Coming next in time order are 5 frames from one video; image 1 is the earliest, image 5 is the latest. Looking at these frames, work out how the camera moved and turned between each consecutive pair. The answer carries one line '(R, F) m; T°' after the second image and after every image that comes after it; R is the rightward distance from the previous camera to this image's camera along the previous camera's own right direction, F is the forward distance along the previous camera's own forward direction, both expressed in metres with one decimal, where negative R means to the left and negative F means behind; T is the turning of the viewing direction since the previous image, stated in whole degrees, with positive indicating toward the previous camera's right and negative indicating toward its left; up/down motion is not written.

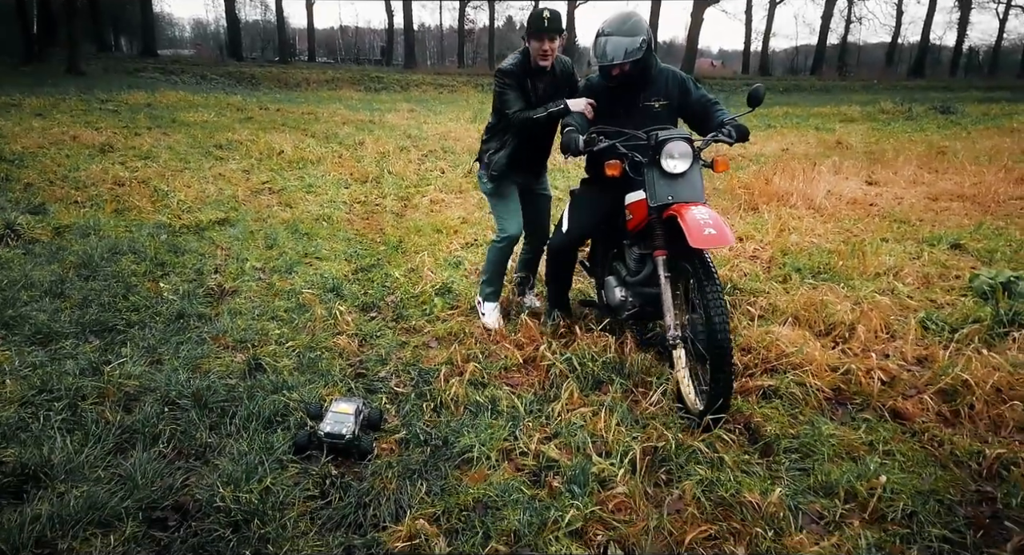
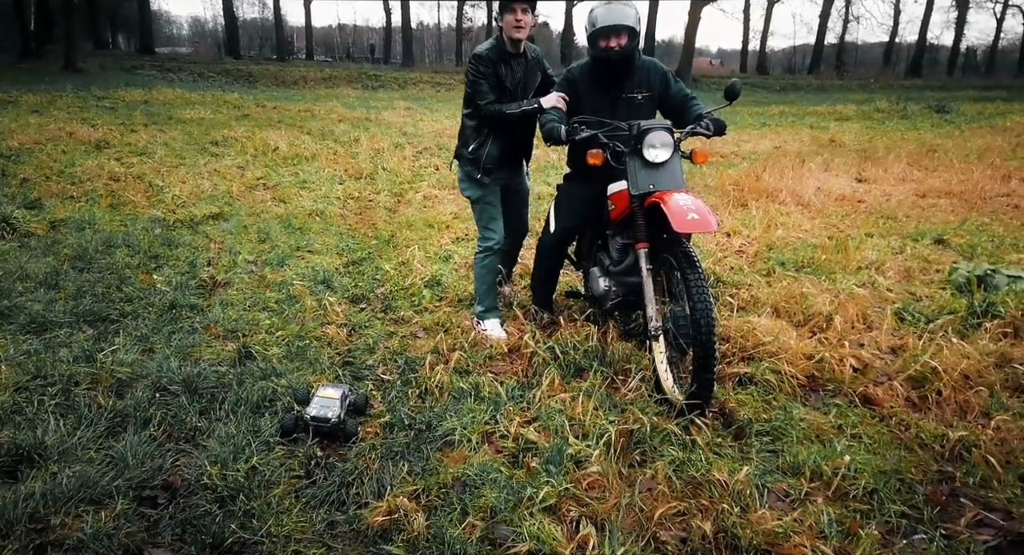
(+0.1, -0.1) m; 0°
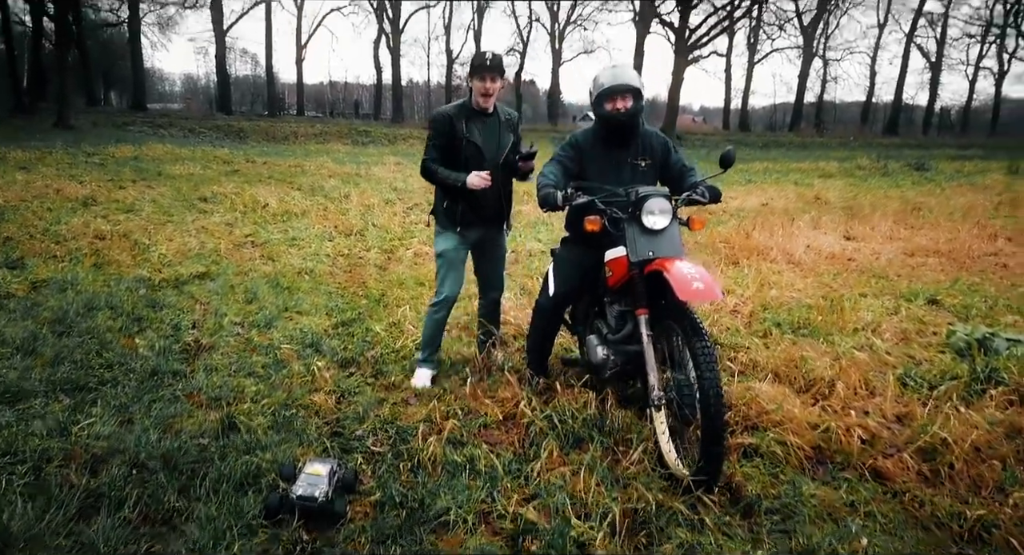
(0.0, +0.1) m; +1°
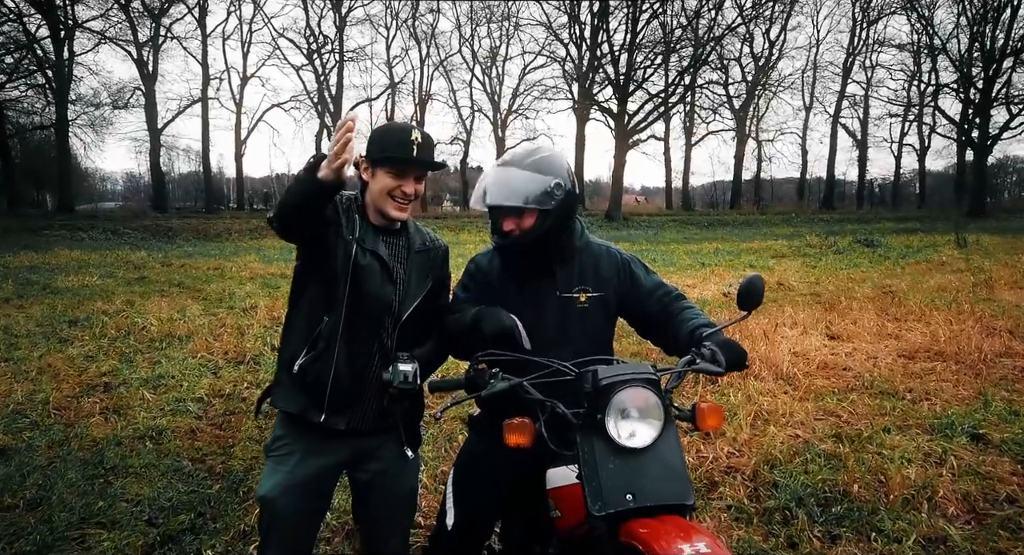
(+0.3, +1.5) m; +4°
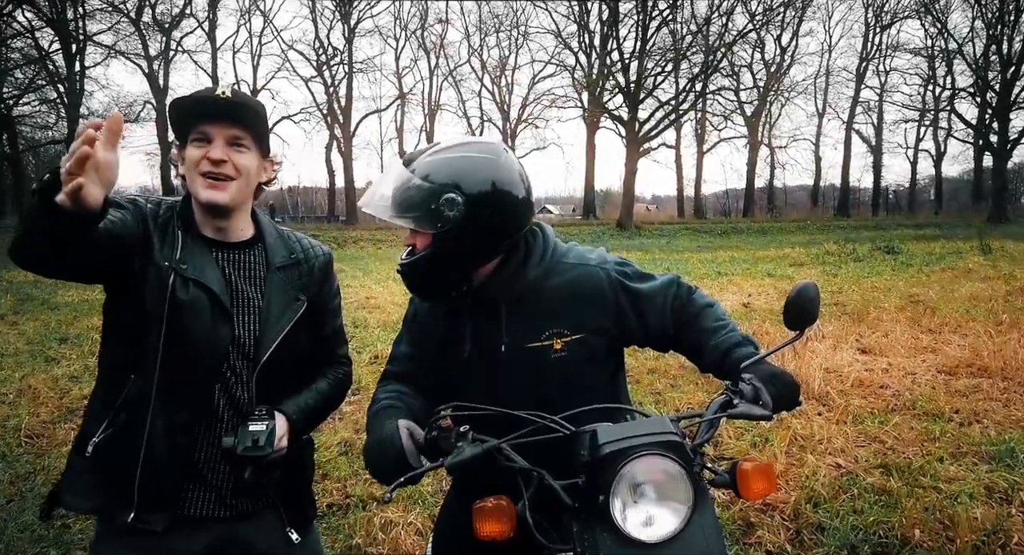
(0.0, +0.5) m; -1°
